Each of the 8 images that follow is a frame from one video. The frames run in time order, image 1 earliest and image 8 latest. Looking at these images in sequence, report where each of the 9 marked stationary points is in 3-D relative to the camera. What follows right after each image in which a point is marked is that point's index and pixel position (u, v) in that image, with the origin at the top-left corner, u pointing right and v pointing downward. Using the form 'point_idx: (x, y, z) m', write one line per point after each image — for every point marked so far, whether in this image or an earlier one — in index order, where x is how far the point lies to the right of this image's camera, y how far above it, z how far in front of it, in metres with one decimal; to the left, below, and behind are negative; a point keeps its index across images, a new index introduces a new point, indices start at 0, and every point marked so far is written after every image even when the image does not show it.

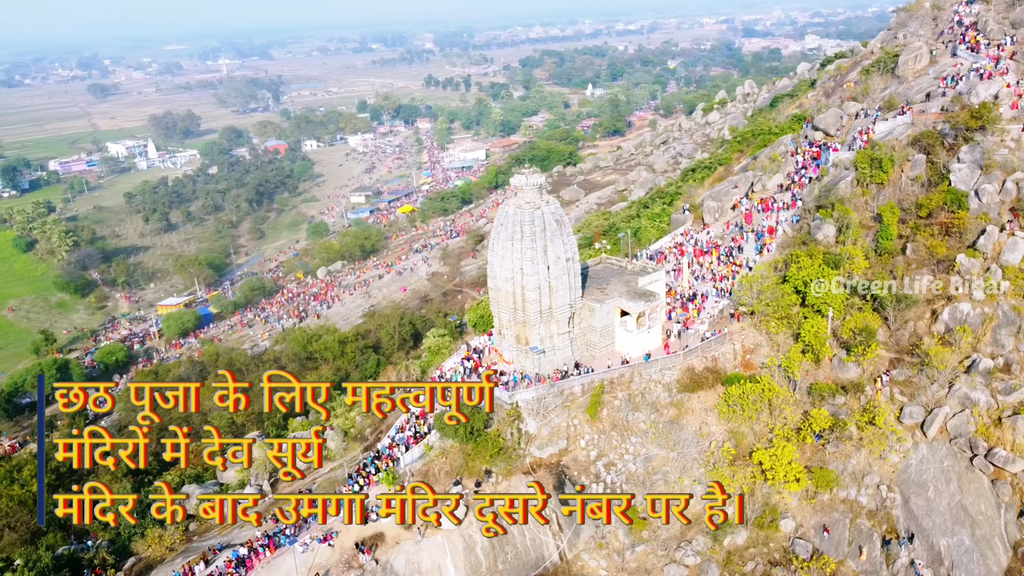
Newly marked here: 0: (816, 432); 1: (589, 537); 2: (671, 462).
0: (+7.1, -3.4, +19.3) m
1: (+1.7, -5.5, +18.2) m
2: (+3.8, -4.2, +19.6) m
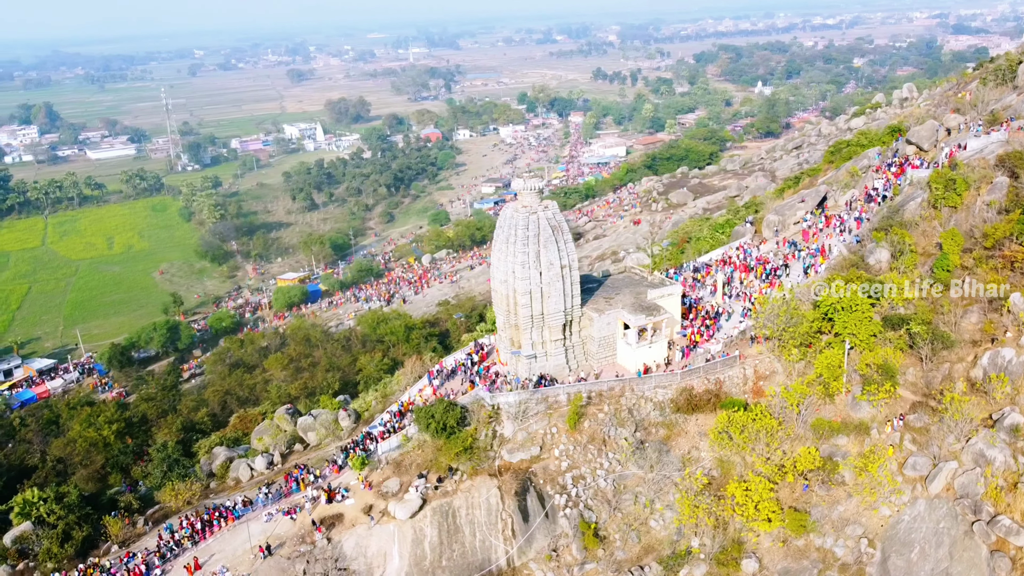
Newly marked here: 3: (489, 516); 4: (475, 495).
0: (+6.3, -4.1, +18.0) m
1: (+0.6, -5.7, +18.1) m
2: (+3.1, -4.5, +19.0) m
3: (-0.5, -5.1, +18.3) m
4: (-0.8, -4.7, +18.6) m
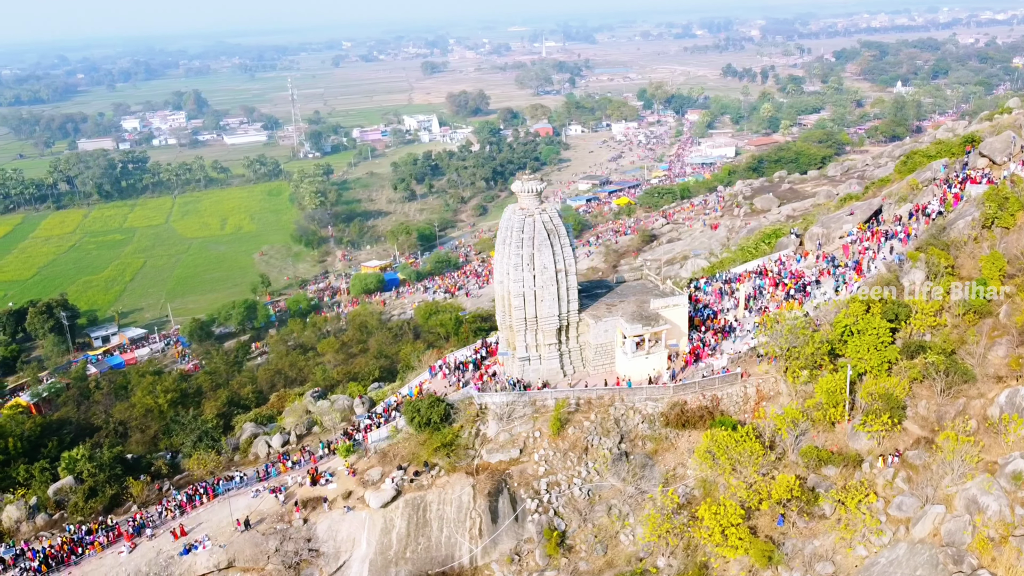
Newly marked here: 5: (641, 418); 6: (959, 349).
0: (+5.5, -4.4, +17.1) m
1: (-0.1, -5.8, +18.1) m
2: (+2.5, -4.7, +18.6) m
3: (-1.2, -5.1, +18.5) m
4: (-1.4, -4.7, +18.8) m
5: (+3.1, -3.2, +19.7) m
6: (+10.3, -1.4, +18.8) m
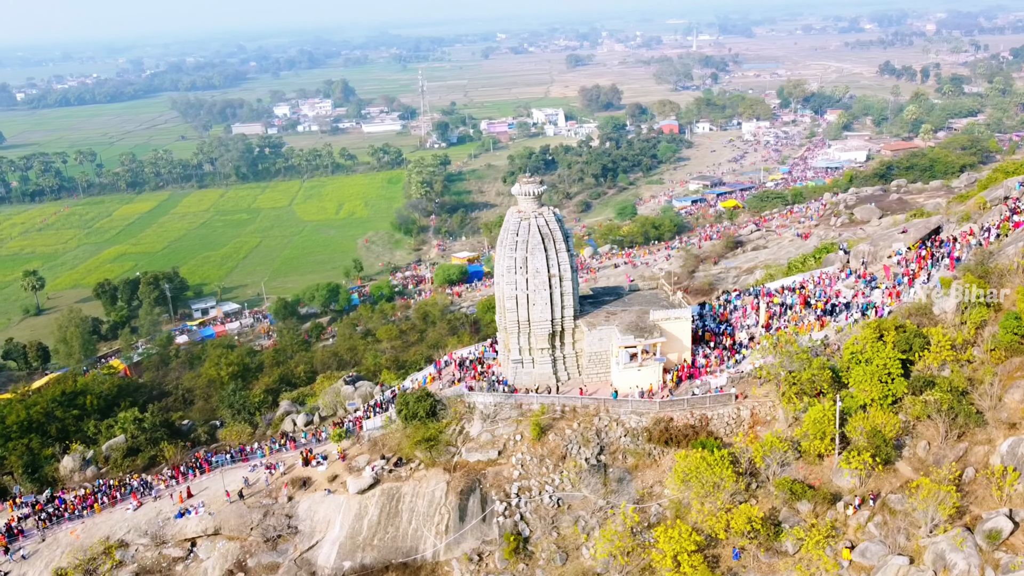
0: (+4.5, -4.8, +16.3) m
1: (-1.0, -5.8, +18.3) m
2: (+1.8, -4.9, +18.3) m
3: (-1.9, -5.0, +18.9) m
4: (-2.1, -4.7, +19.2) m
5: (+2.6, -3.4, +19.2) m
6: (+9.6, -2.1, +17.1) m
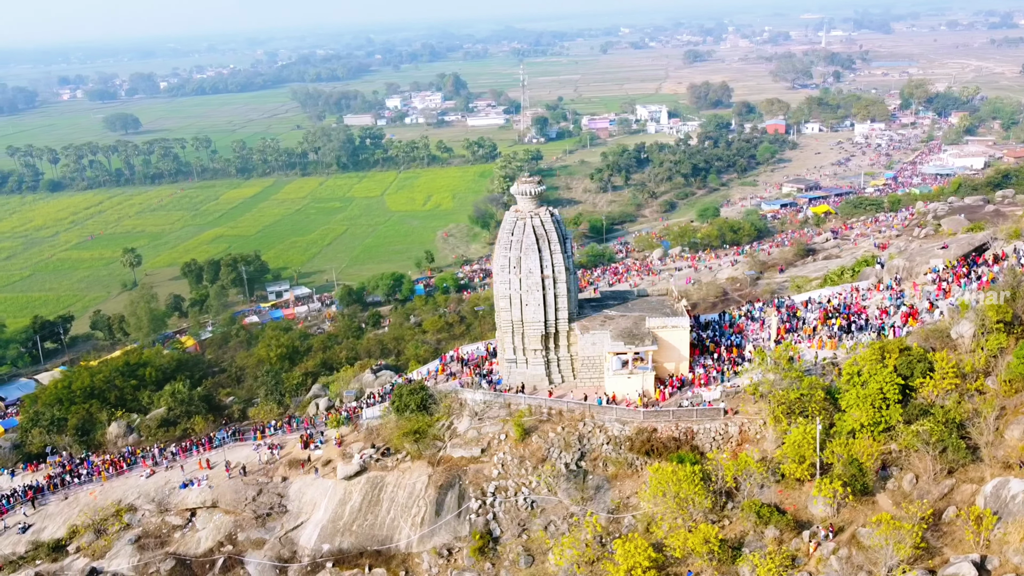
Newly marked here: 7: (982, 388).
0: (+3.6, -5.1, +15.7) m
1: (-1.6, -5.8, +18.5) m
2: (+1.1, -5.0, +18.1) m
3: (-2.4, -4.9, +19.2) m
4: (-2.5, -4.5, +19.6) m
5: (+2.2, -3.5, +18.9) m
6: (+8.9, -2.6, +15.7) m
7: (+9.5, -2.0, +16.5) m
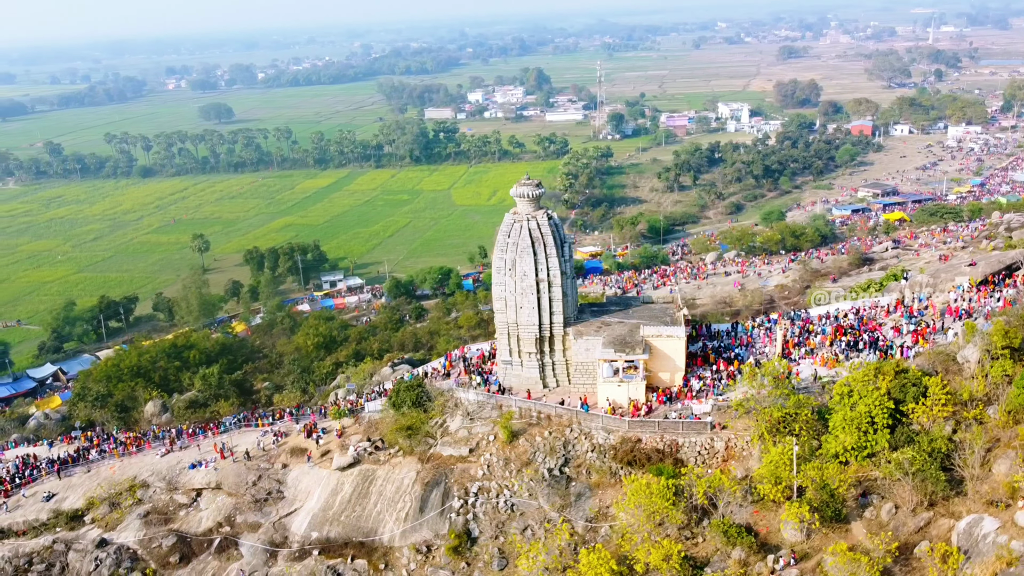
0: (+2.8, -5.3, +15.5) m
1: (-2.1, -5.7, +18.8) m
2: (+0.6, -5.1, +18.1) m
3: (-2.8, -4.9, +19.5) m
4: (-2.8, -4.5, +19.9) m
5: (+1.8, -3.6, +18.7) m
6: (+8.1, -3.0, +14.9) m
7: (+8.9, -2.5, +15.6) m
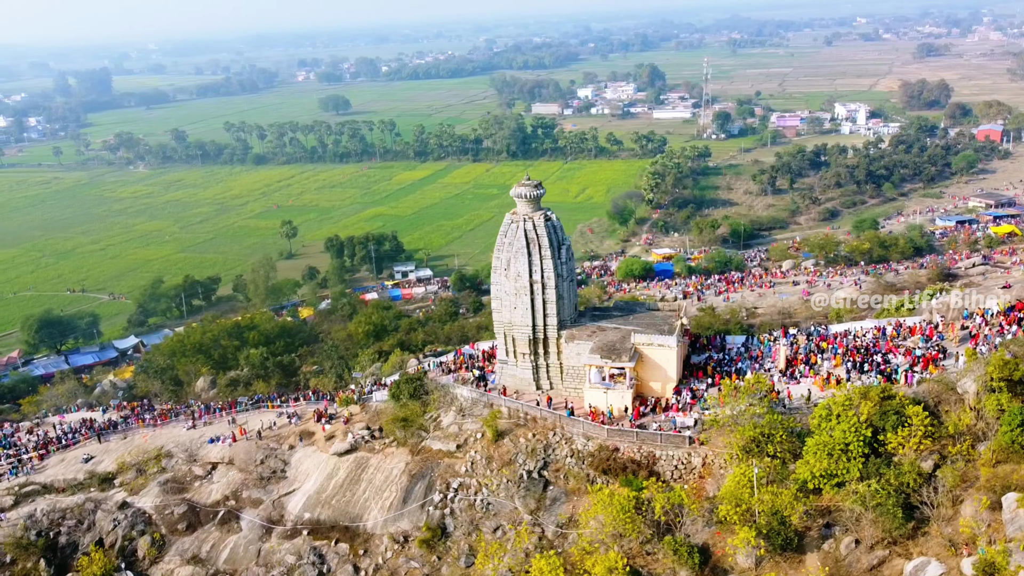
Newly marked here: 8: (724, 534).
0: (+1.7, -5.4, +15.2) m
1: (-2.6, -5.6, +19.2) m
2: (0.0, -5.1, +18.1) m
3: (-3.2, -4.7, +20.0) m
4: (-3.1, -4.3, +20.4) m
5: (+1.4, -3.7, +18.5) m
6: (+7.1, -3.4, +13.8) m
7: (+7.9, -2.9, +14.4) m
8: (+4.1, -4.6, +15.4) m
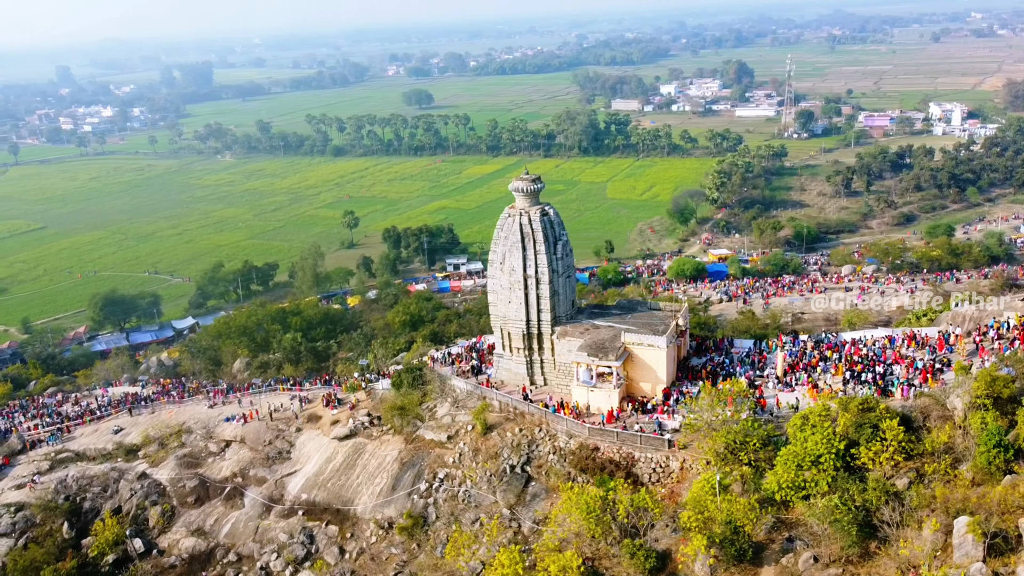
0: (+0.9, -5.3, +15.0) m
1: (-3.0, -5.4, +19.5) m
2: (-0.5, -5.0, +18.1) m
3: (-3.4, -4.5, +20.4) m
4: (-3.3, -4.1, +20.7) m
5: (+1.0, -3.6, +18.4) m
6: (+6.1, -3.5, +13.0) m
7: (+7.1, -3.1, +13.5) m
8: (+3.3, -4.6, +15.0) m
